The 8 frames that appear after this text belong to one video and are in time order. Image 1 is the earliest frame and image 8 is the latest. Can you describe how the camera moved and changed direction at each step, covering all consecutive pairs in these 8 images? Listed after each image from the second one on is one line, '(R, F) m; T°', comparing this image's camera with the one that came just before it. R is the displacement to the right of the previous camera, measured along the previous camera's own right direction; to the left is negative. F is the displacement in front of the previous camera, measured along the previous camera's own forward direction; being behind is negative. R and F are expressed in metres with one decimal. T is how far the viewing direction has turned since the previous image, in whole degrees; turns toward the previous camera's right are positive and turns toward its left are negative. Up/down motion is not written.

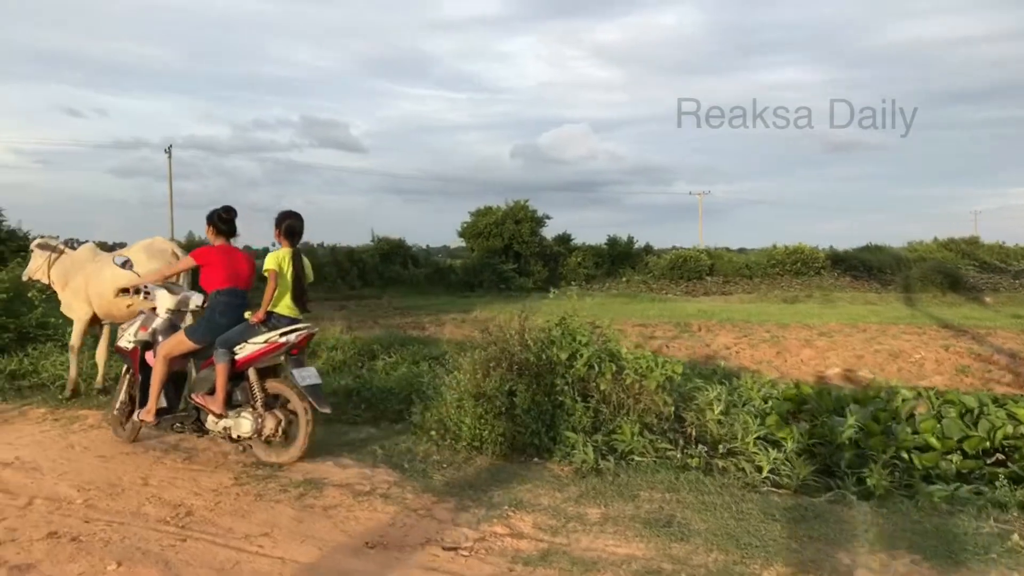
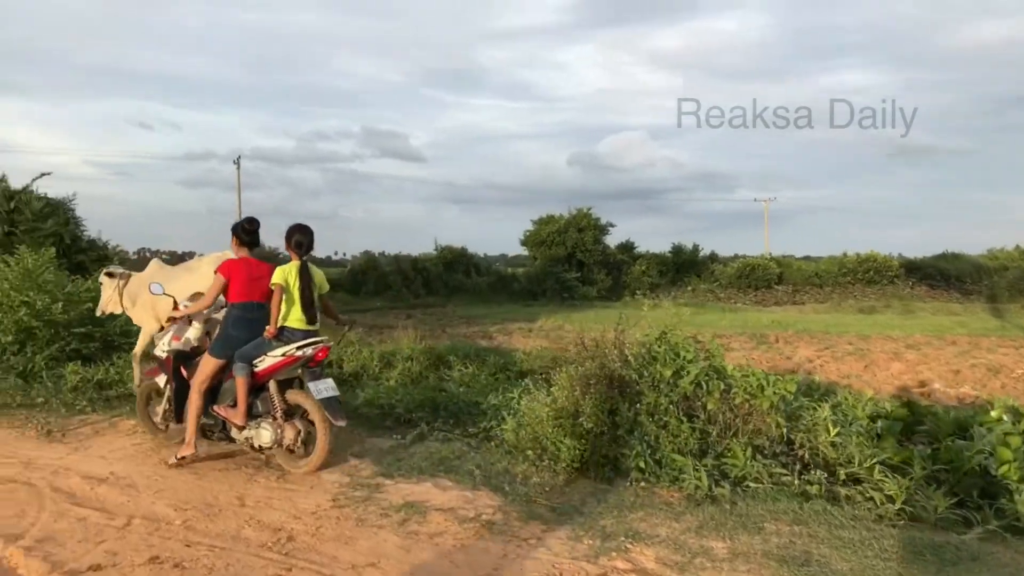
(-0.3, +0.3) m; -4°
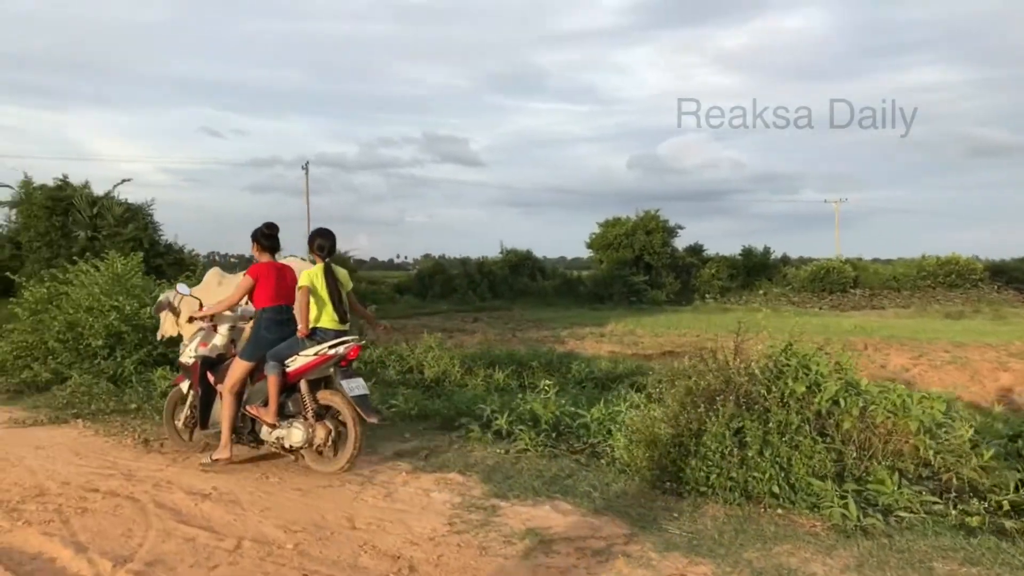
(-0.3, +0.3) m; -4°
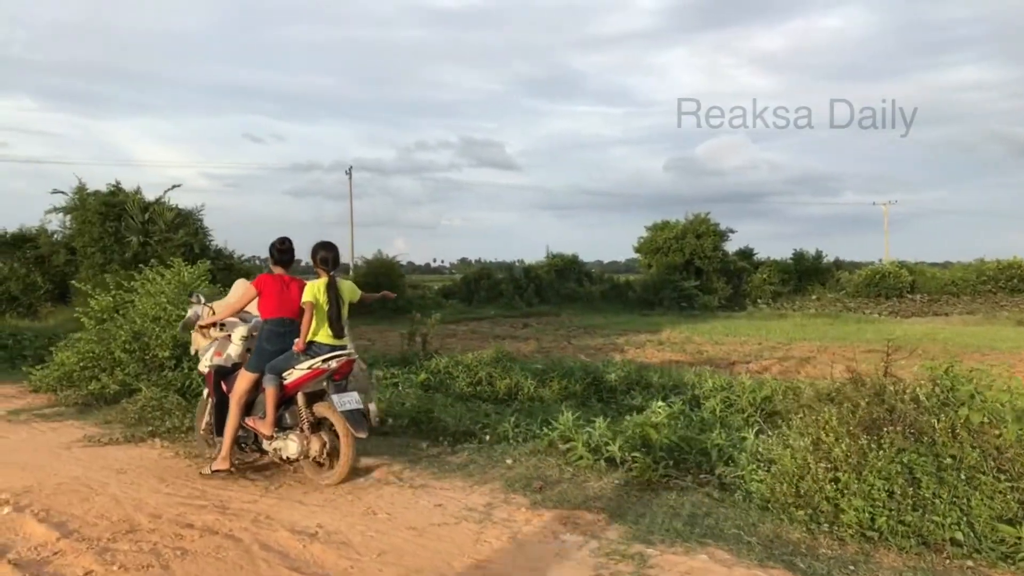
(-0.5, +0.5) m; -3°
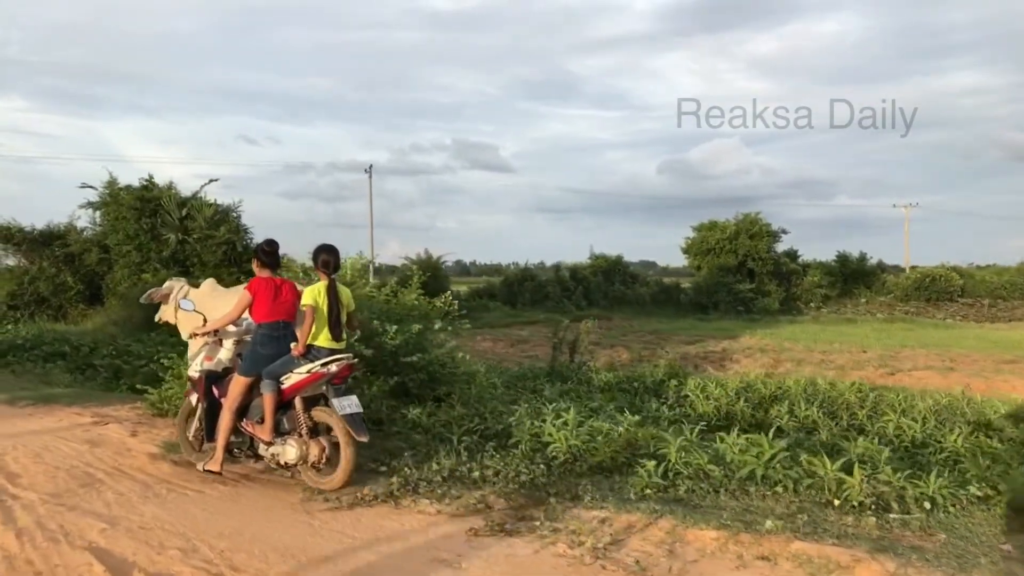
(-2.3, +1.8) m; 0°
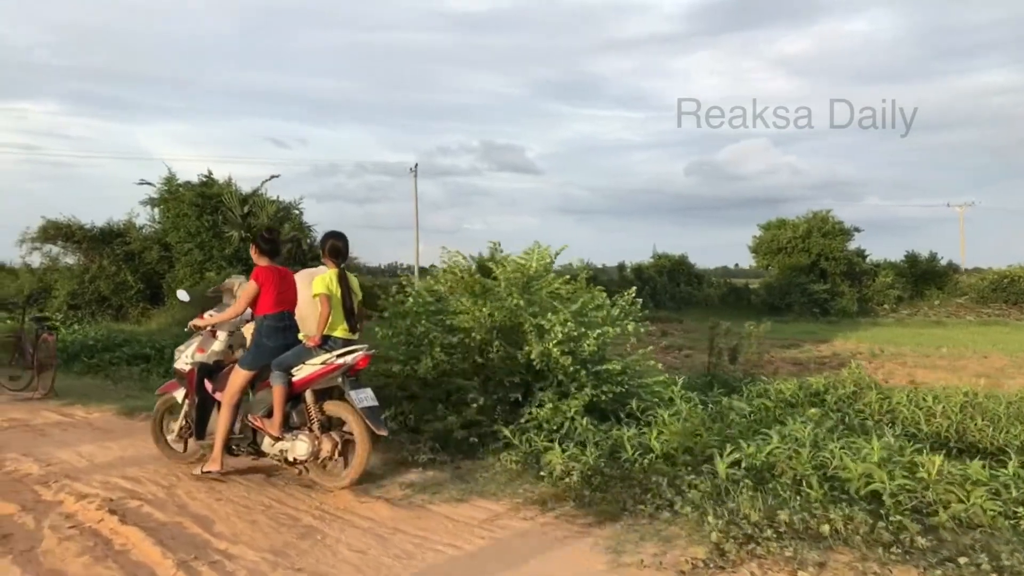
(-1.5, +1.2) m; -2°
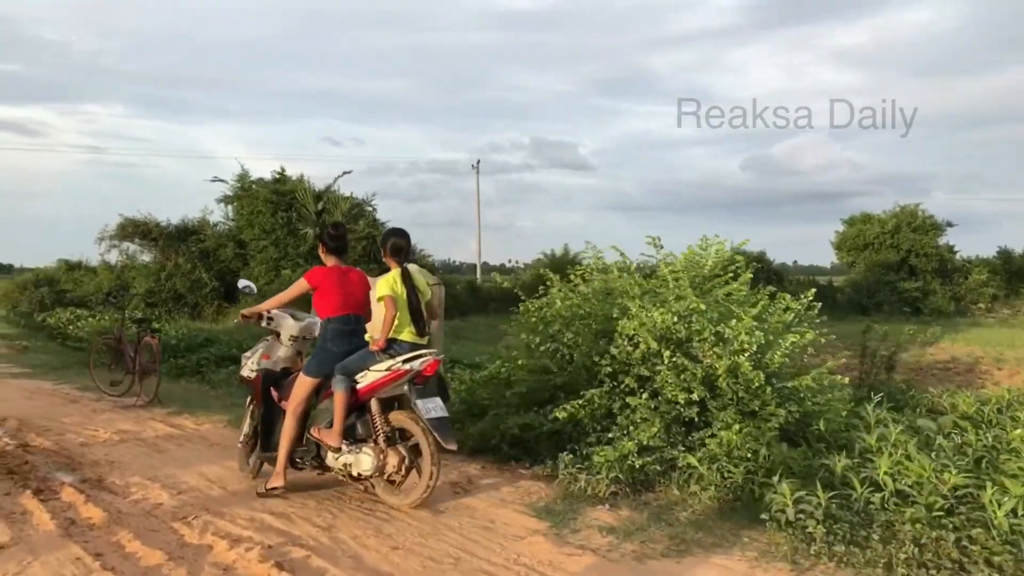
(-0.8, +0.8) m; -4°
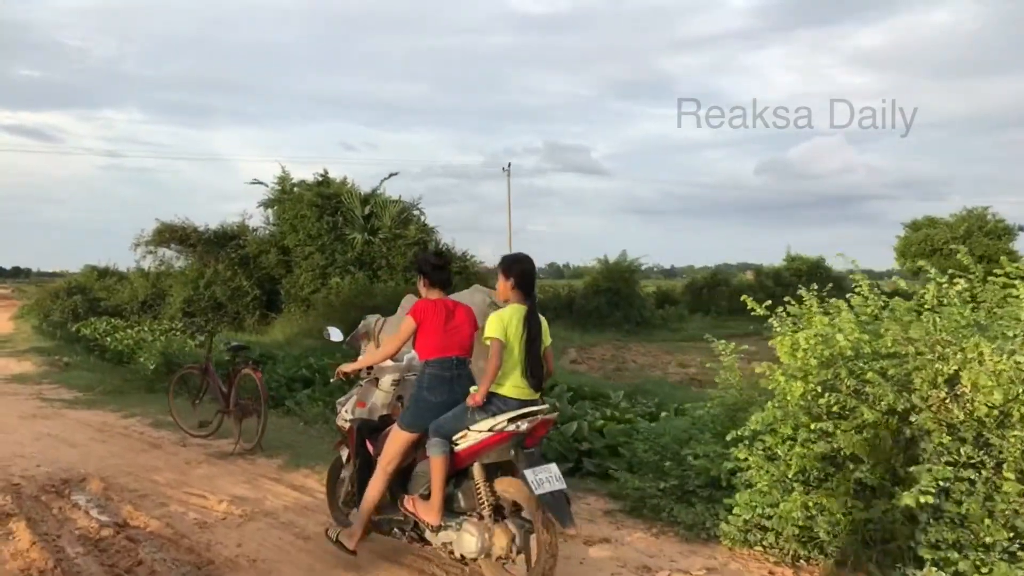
(-1.4, +1.6) m; -1°
